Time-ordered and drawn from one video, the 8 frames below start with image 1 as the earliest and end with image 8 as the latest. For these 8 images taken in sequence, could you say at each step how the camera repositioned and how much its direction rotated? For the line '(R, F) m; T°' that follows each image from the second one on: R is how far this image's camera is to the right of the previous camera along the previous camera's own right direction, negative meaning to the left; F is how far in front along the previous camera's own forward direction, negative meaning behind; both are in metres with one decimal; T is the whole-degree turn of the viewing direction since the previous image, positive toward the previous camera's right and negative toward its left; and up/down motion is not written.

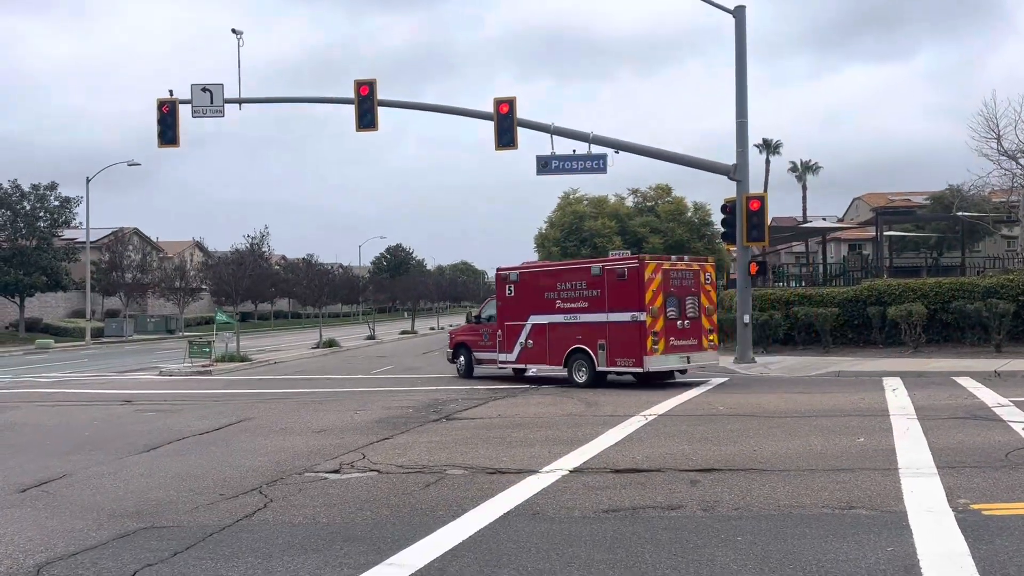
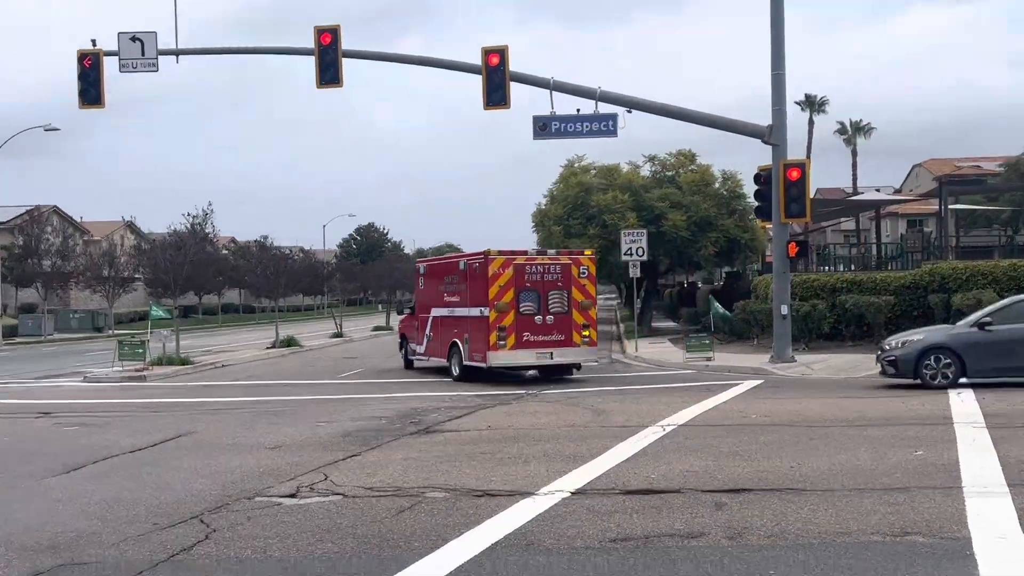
(+0.2, +3.4) m; -1°
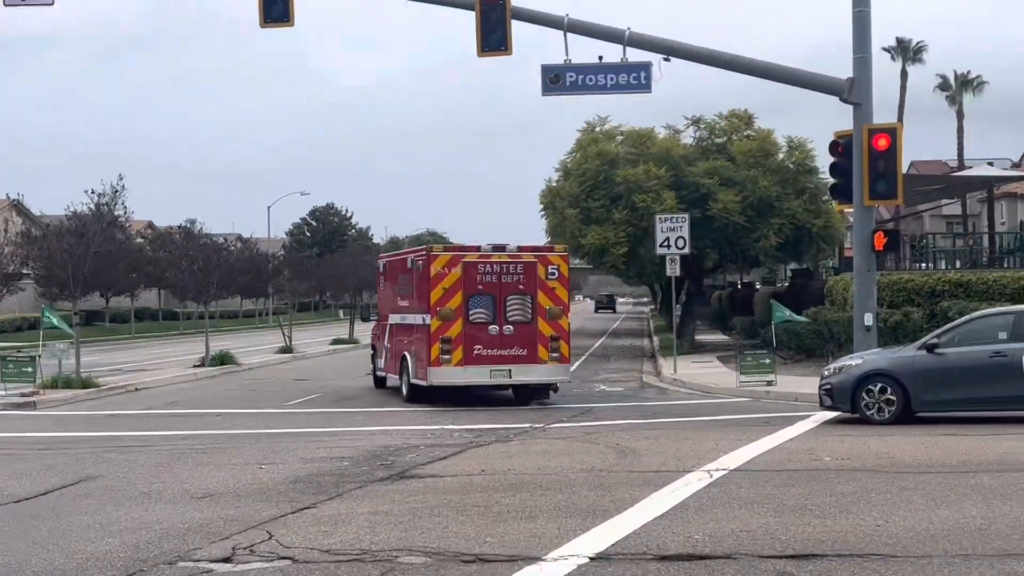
(+0.1, +4.1) m; -1°
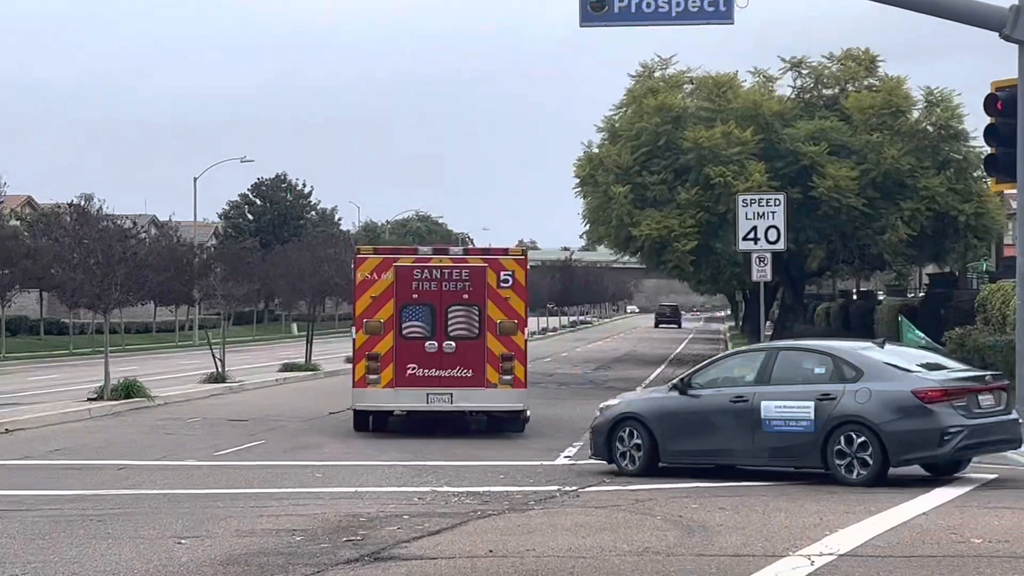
(-0.1, +3.9) m; 0°
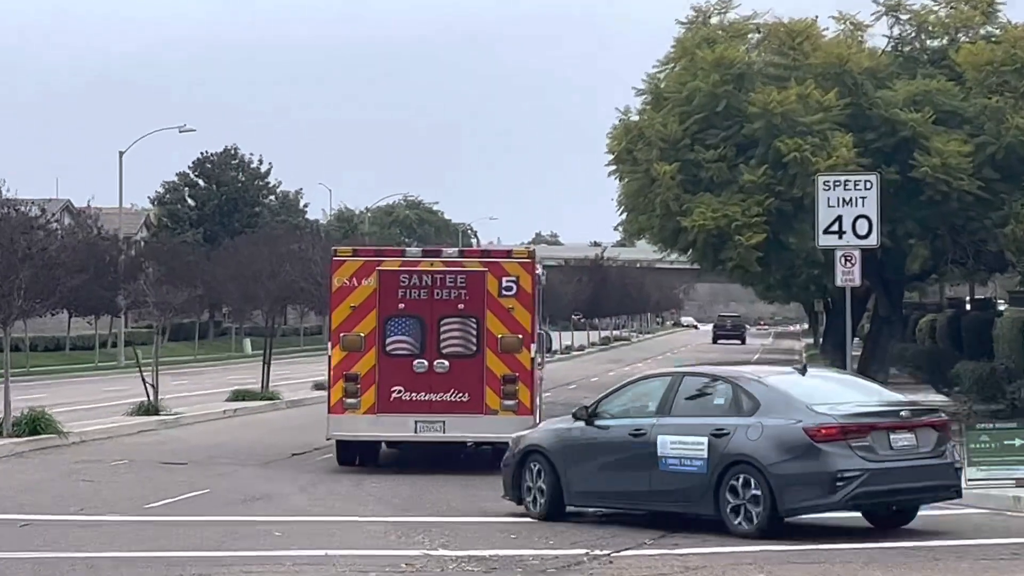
(-0.1, +2.1) m; 0°
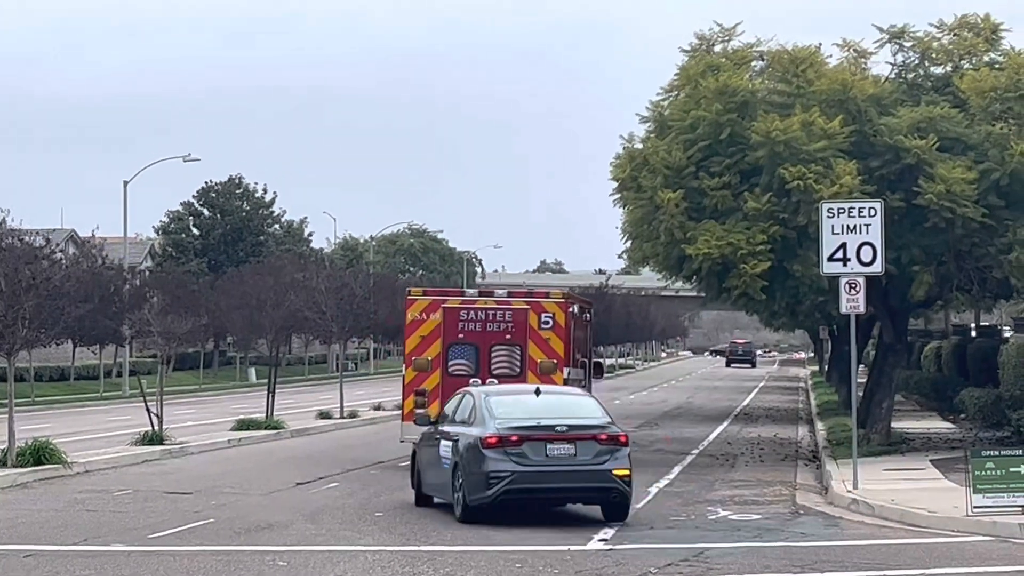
(0.0, 0.0) m; 0°
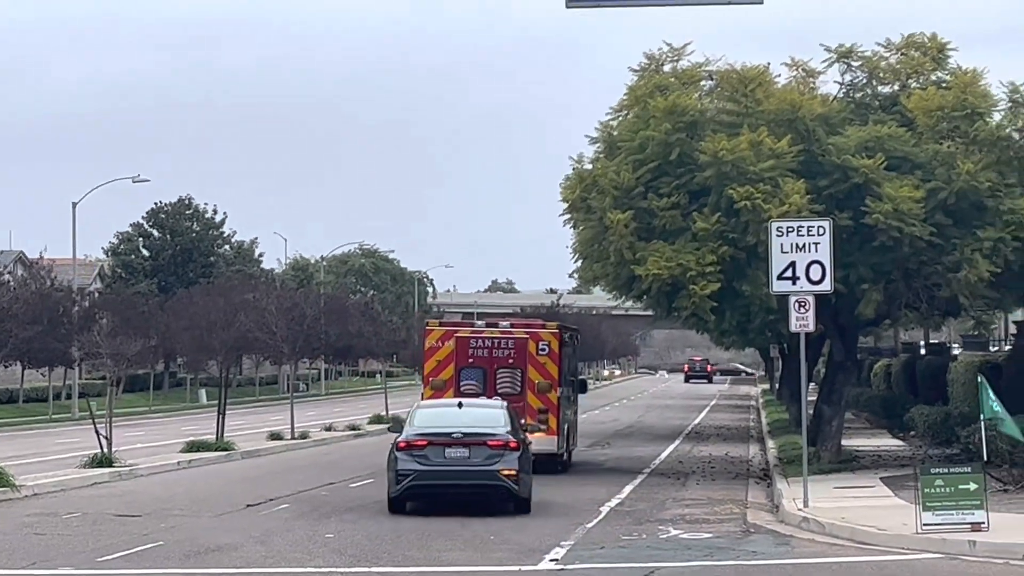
(0.0, 0.0) m; +1°
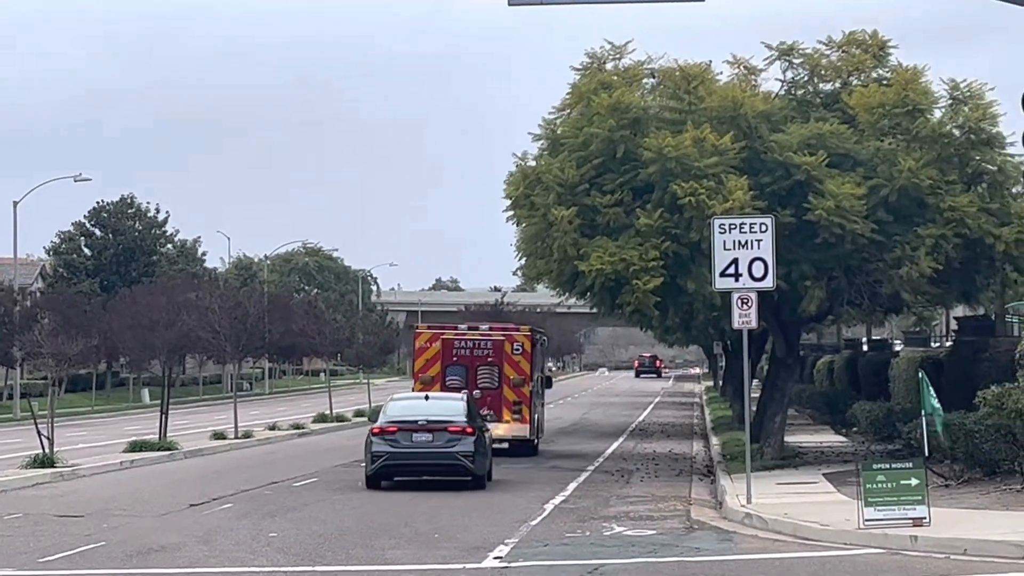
(0.0, 0.0) m; +1°
